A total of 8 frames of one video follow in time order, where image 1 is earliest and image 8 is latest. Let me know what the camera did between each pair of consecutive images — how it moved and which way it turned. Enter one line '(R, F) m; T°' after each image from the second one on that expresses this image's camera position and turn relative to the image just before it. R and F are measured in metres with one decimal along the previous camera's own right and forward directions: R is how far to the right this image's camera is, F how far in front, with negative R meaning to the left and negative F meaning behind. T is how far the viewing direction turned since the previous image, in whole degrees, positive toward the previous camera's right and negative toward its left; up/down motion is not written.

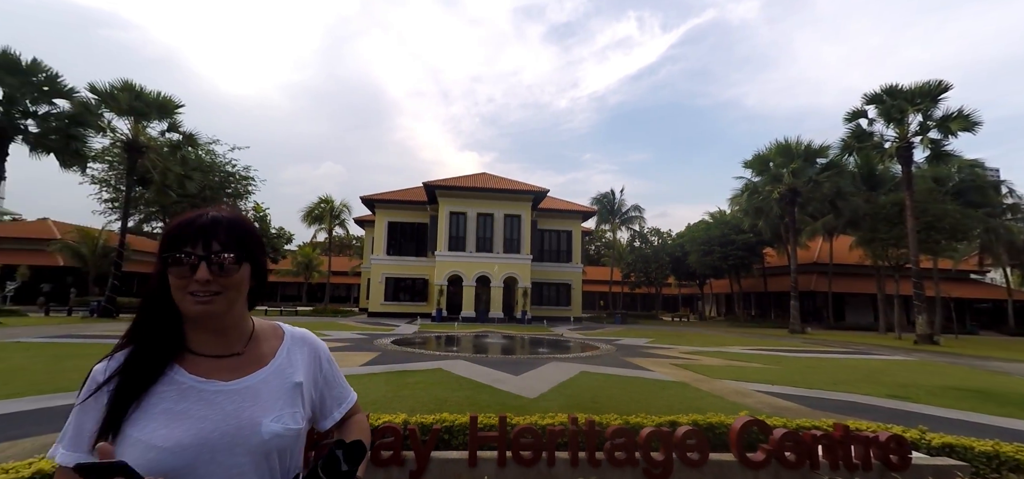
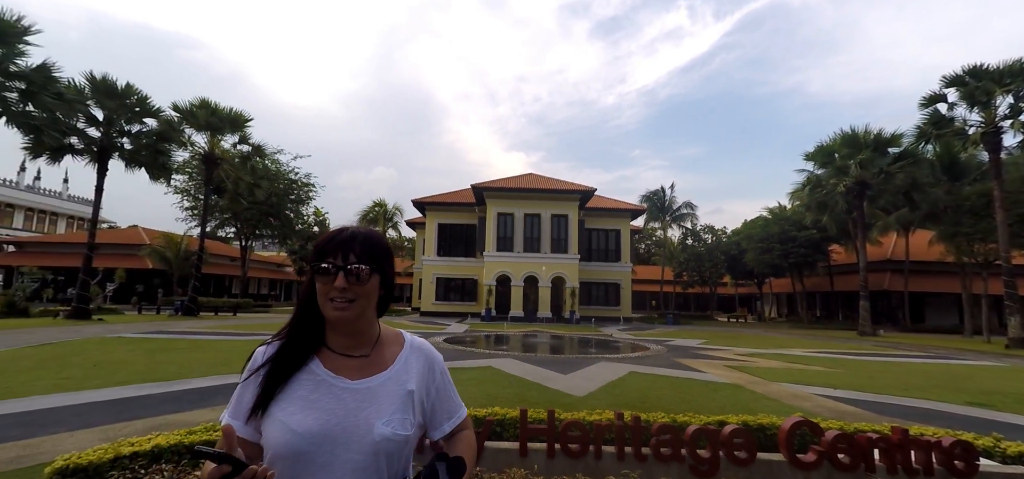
(0.0, -0.2) m; -6°
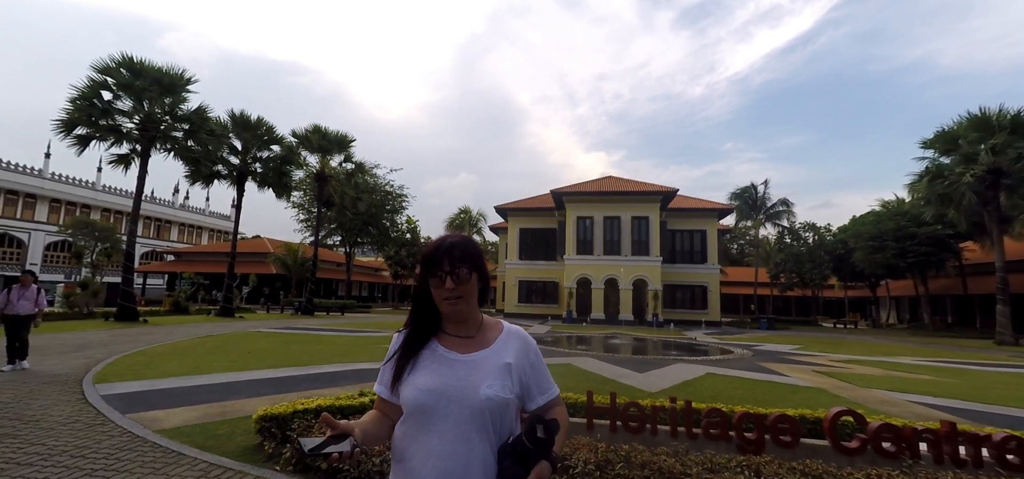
(+0.2, -0.9) m; -10°
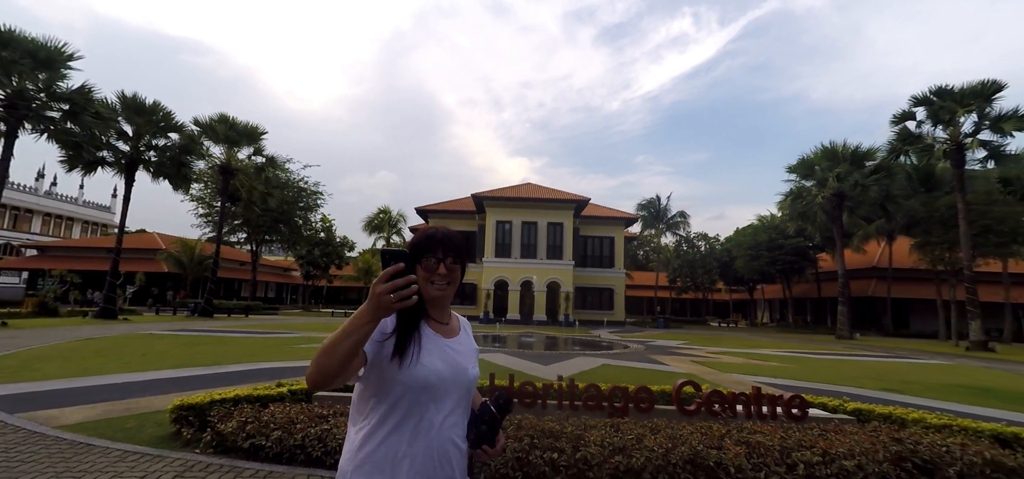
(+0.1, -0.8) m; +10°
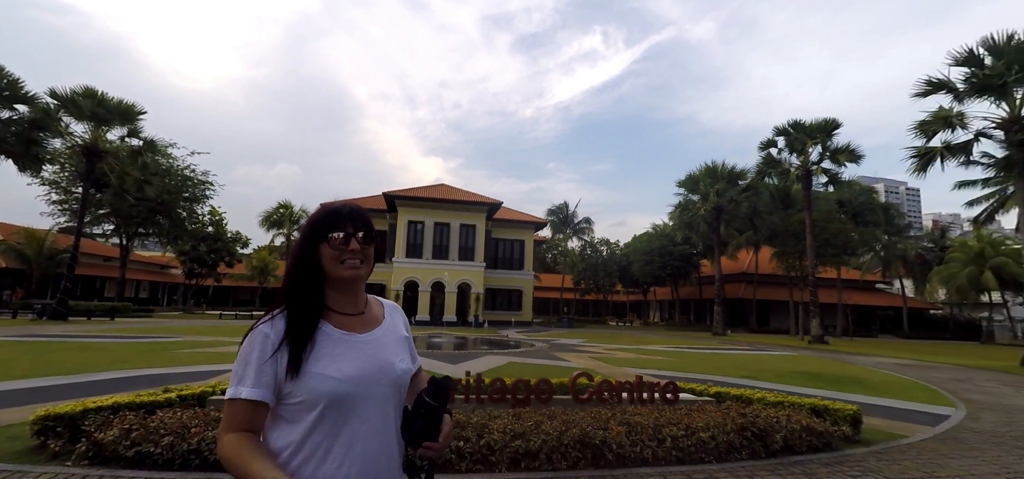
(0.0, -0.3) m; +11°
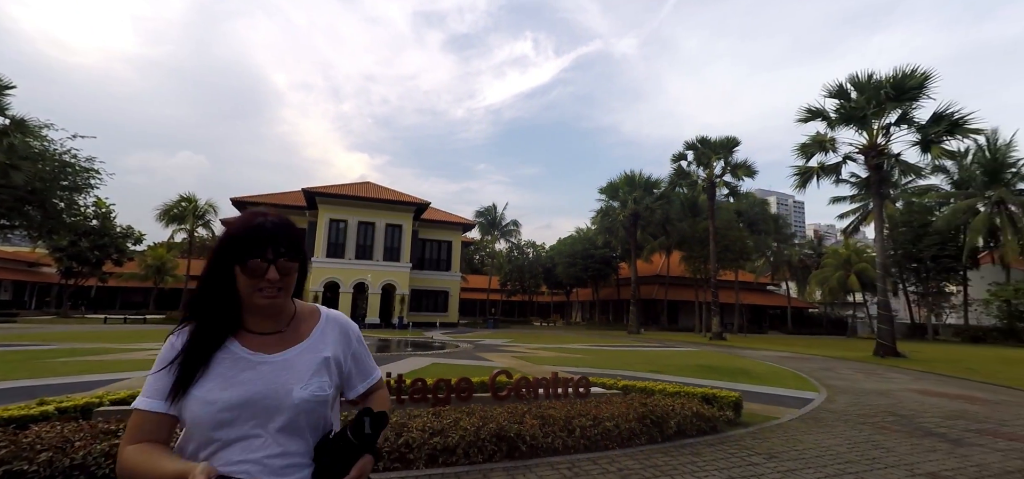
(+0.1, -0.2) m; +9°
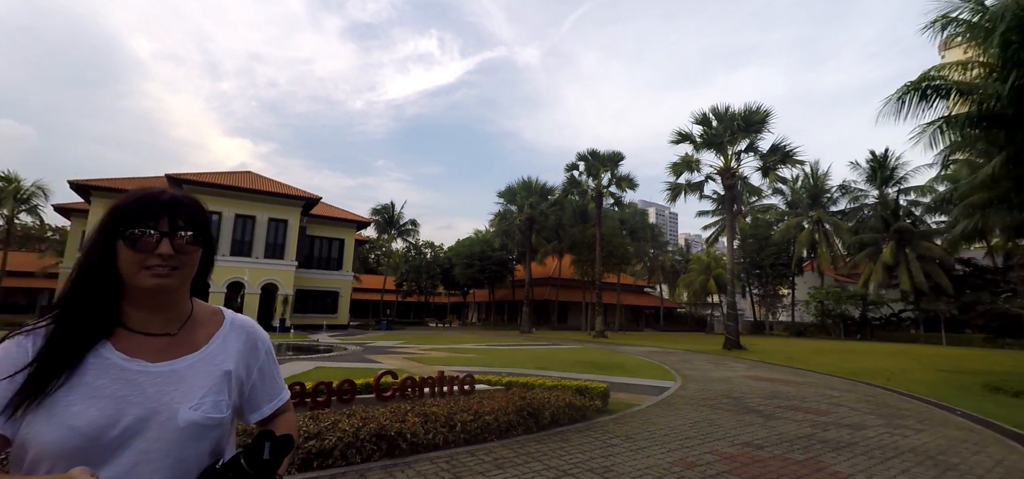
(+0.1, -0.2) m; +13°
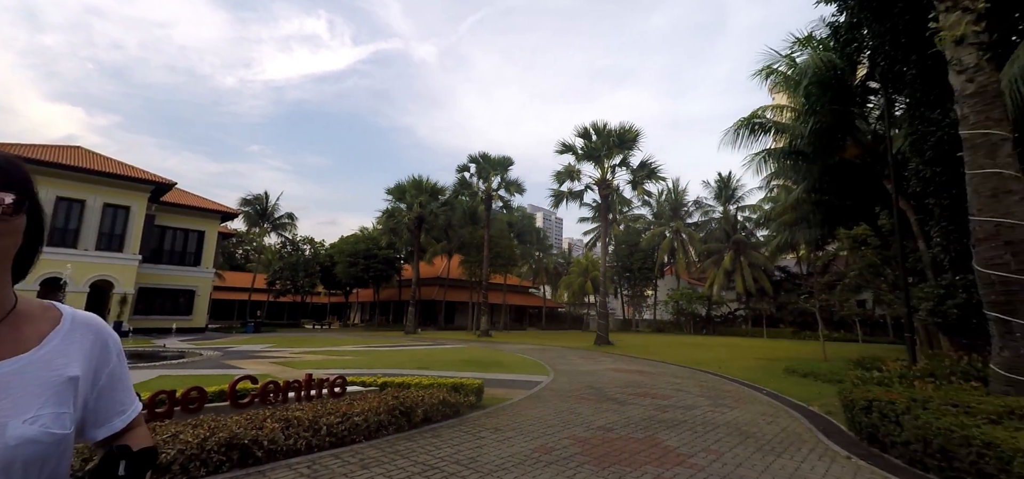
(+0.2, -0.2) m; +14°
